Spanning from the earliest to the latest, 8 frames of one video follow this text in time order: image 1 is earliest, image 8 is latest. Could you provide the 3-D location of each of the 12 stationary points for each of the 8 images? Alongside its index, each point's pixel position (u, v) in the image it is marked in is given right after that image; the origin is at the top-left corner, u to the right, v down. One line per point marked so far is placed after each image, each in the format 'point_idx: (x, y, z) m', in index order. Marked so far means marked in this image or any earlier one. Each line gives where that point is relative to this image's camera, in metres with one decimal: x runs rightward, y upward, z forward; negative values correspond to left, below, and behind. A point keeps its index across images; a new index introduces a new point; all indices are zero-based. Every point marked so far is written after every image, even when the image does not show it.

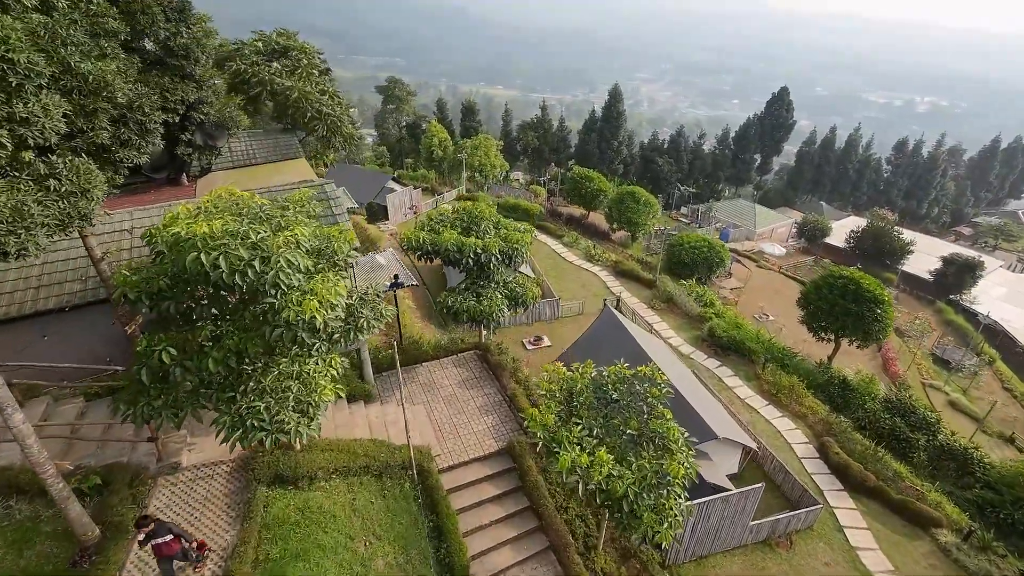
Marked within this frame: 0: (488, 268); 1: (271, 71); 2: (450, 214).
0: (-0.6, +0.5, +11.4) m
1: (-9.2, +8.3, +18.5) m
2: (-1.6, +1.9, +12.7) m
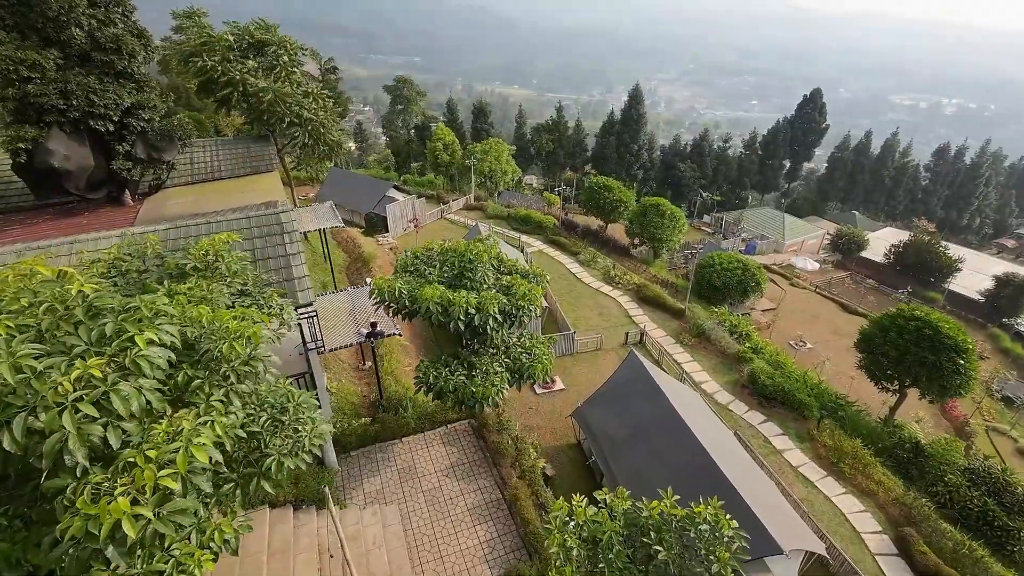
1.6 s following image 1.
0: (-0.5, -0.8, +8.6) m
1: (-8.8, +7.2, +15.9) m
2: (-1.5, +0.7, +9.9) m
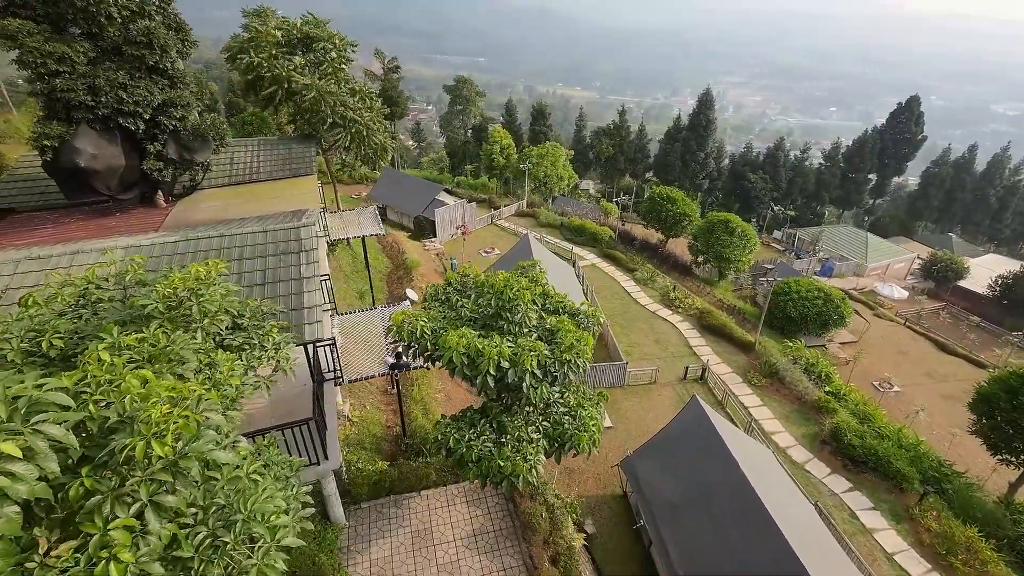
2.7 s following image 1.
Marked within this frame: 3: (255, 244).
0: (+0.1, -1.5, +7.1) m
1: (-6.9, +6.9, +15.2) m
2: (-0.7, 0.0, +8.4) m
3: (-4.6, +0.8, +8.7) m
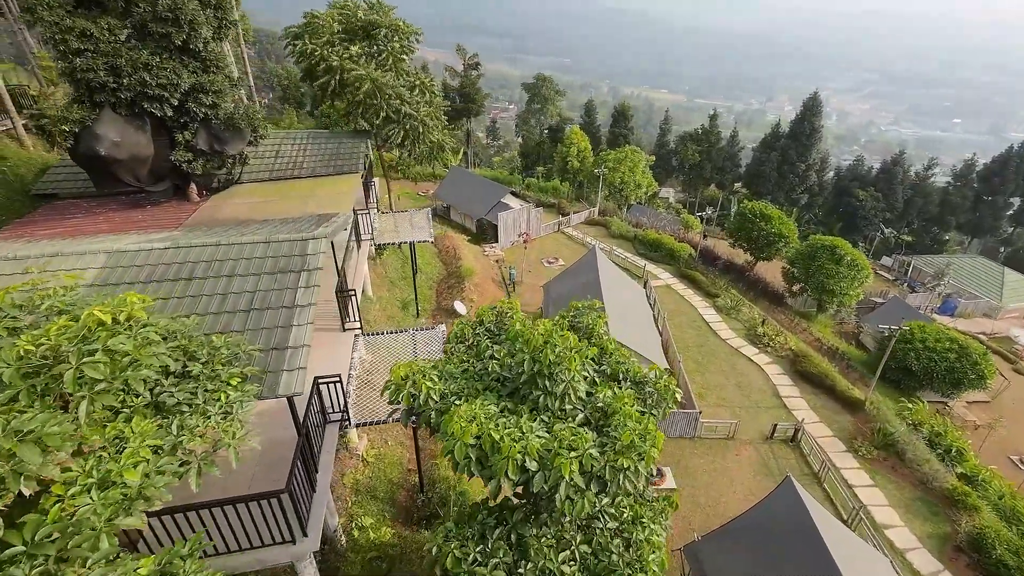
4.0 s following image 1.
0: (+0.4, -2.1, +5.0) m
1: (-4.8, +6.7, +13.9) m
2: (-0.1, -0.6, +6.4) m
3: (-3.9, +0.5, +7.2) m
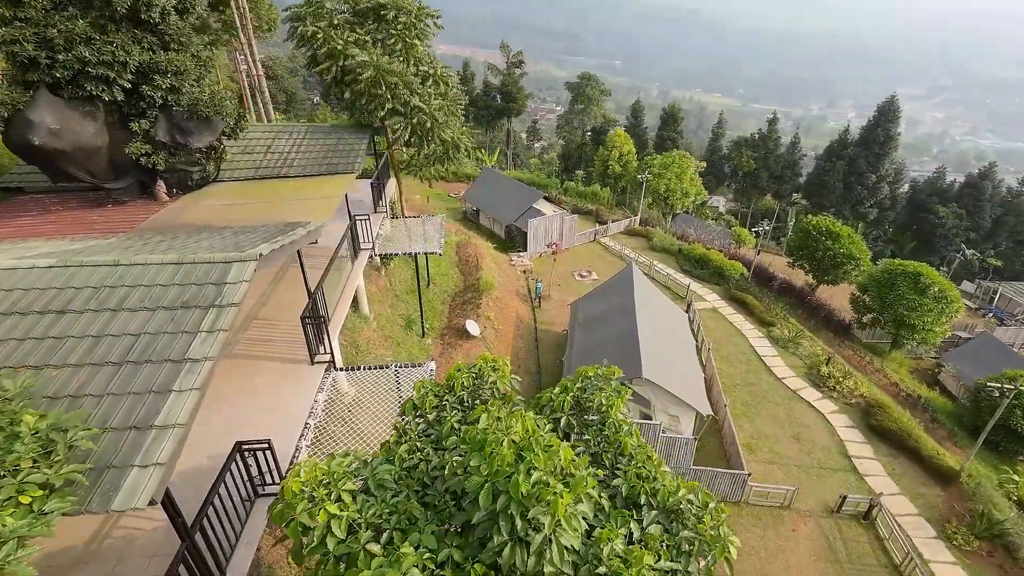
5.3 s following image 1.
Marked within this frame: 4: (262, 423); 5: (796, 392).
0: (-0.1, -2.7, +2.9) m
1: (-4.1, +6.3, +12.2) m
2: (-0.4, -1.2, +4.3) m
3: (-4.0, +0.1, +5.4) m
4: (-3.9, -2.0, +7.5) m
5: (+9.5, -3.5, +16.1) m
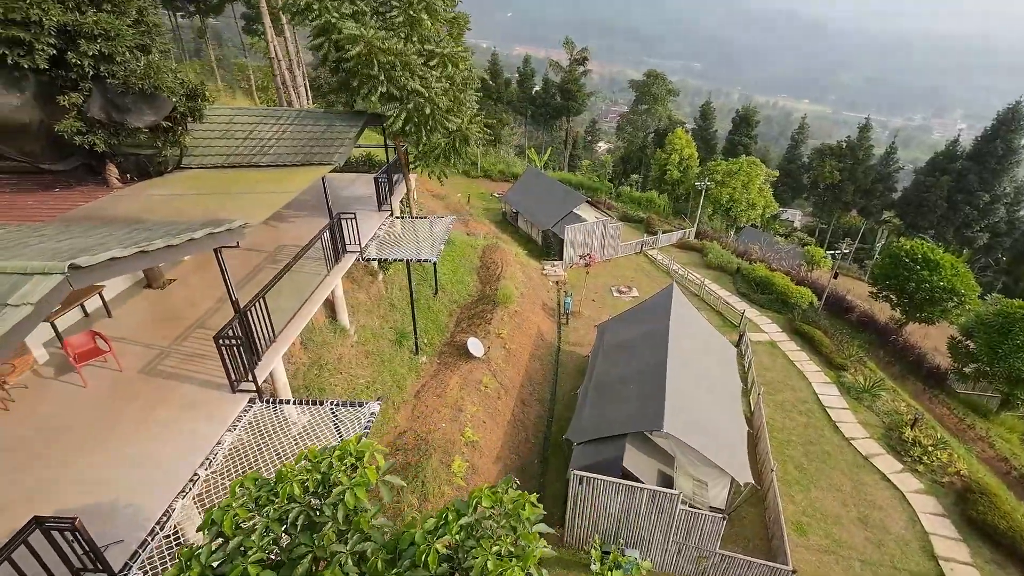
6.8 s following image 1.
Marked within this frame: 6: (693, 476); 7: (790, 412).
0: (-1.5, -3.1, +1.0) m
1: (-3.6, +6.1, +10.7) m
2: (-1.4, -1.6, +2.5) m
3: (-4.8, -0.1, +4.0) m
4: (-4.7, -2.2, +6.1) m
5: (+9.6, -4.6, +13.0) m
6: (+4.0, -4.2, +10.7) m
7: (+8.2, -3.7, +14.4) m
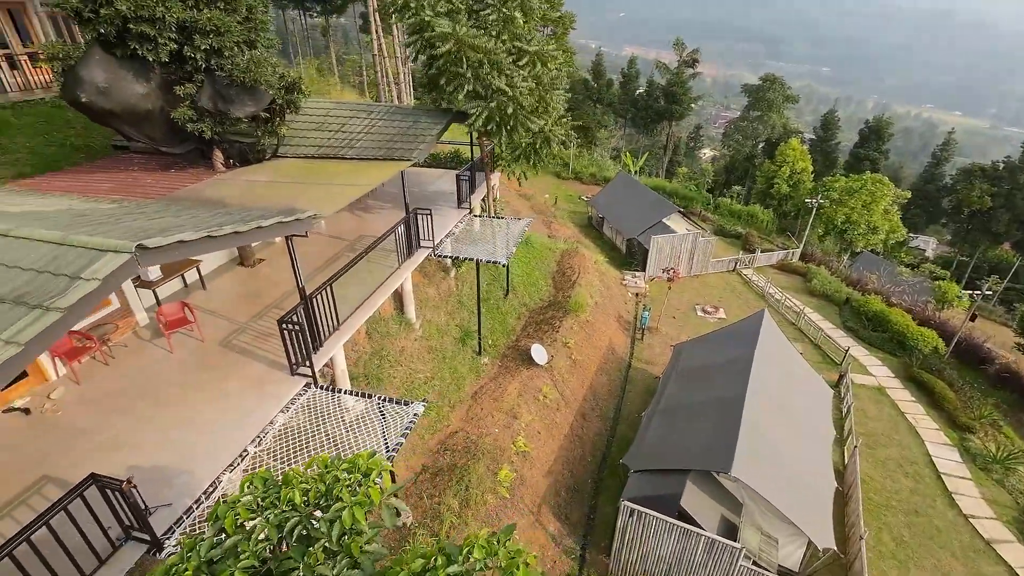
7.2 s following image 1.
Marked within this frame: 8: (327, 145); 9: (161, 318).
0: (-2.0, -3.1, +0.9) m
1: (-1.5, +6.2, +10.8) m
2: (-1.6, -1.6, +2.4) m
3: (-4.5, +0.2, +4.4) m
4: (-4.2, -1.9, +6.5) m
5: (+10.7, -5.8, +10.8) m
6: (+4.9, -4.8, +9.6) m
7: (+9.8, -4.8, +12.4) m
8: (-4.0, +3.1, +10.5) m
9: (-5.7, -0.5, +7.9) m
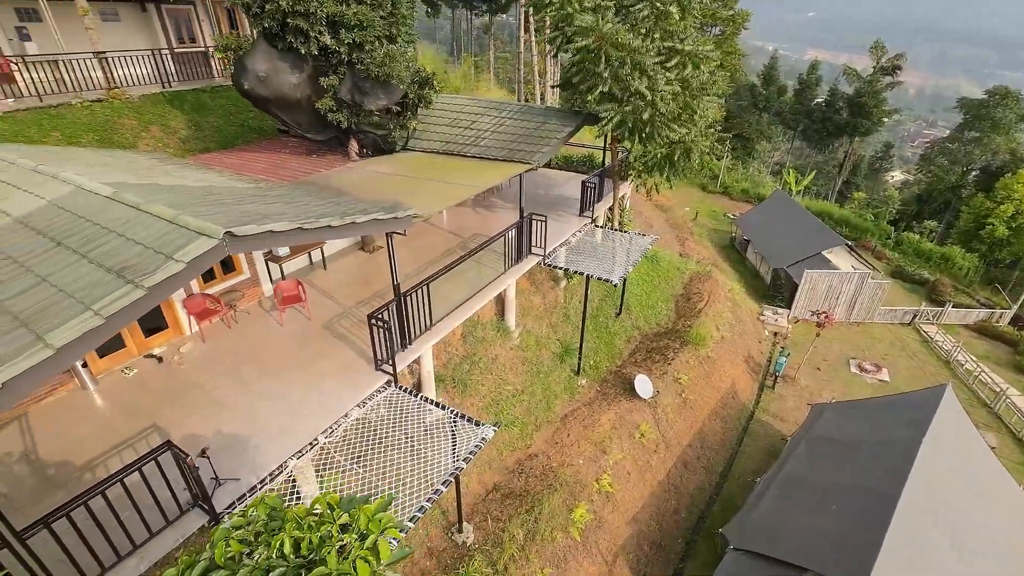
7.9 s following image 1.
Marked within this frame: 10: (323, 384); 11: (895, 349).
0: (-2.7, -3.1, +0.8) m
1: (+1.6, +5.9, +10.1) m
2: (-1.7, -1.7, +2.1) m
3: (-3.7, +0.5, +4.8) m
4: (-3.2, -1.7, +6.7) m
5: (+11.6, -7.7, +7.2) m
6: (+5.9, -5.9, +7.4) m
7: (+11.3, -6.6, +8.9) m
8: (-1.3, +3.2, +10.5) m
9: (-4.1, -0.1, +8.5) m
10: (-2.8, -1.4, +7.2) m
11: (+13.6, -2.1, +17.1) m
